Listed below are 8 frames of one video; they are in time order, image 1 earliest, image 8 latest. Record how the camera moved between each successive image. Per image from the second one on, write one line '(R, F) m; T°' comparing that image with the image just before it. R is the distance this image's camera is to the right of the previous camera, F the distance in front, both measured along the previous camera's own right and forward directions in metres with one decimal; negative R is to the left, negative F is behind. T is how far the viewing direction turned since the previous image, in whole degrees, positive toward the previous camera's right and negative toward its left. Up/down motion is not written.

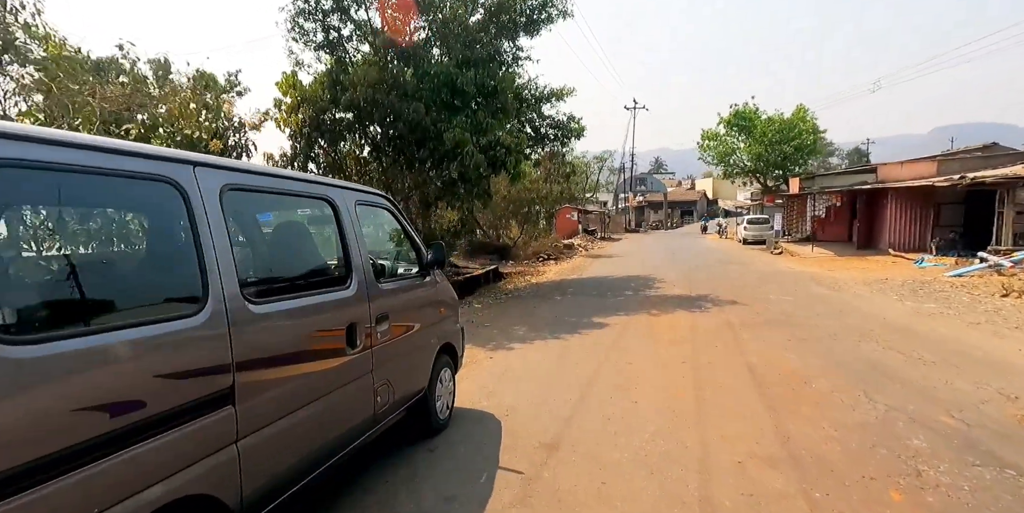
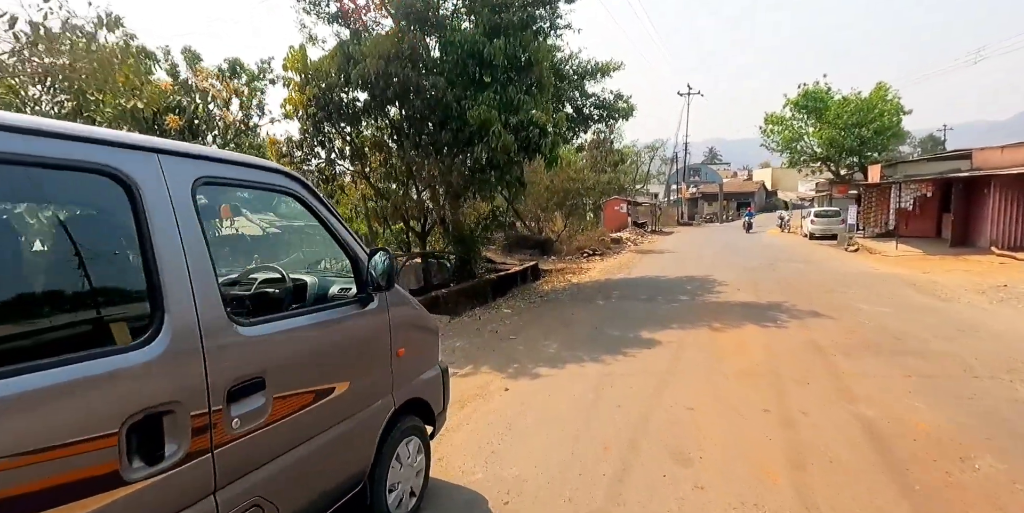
(+0.3, +1.5) m; -5°
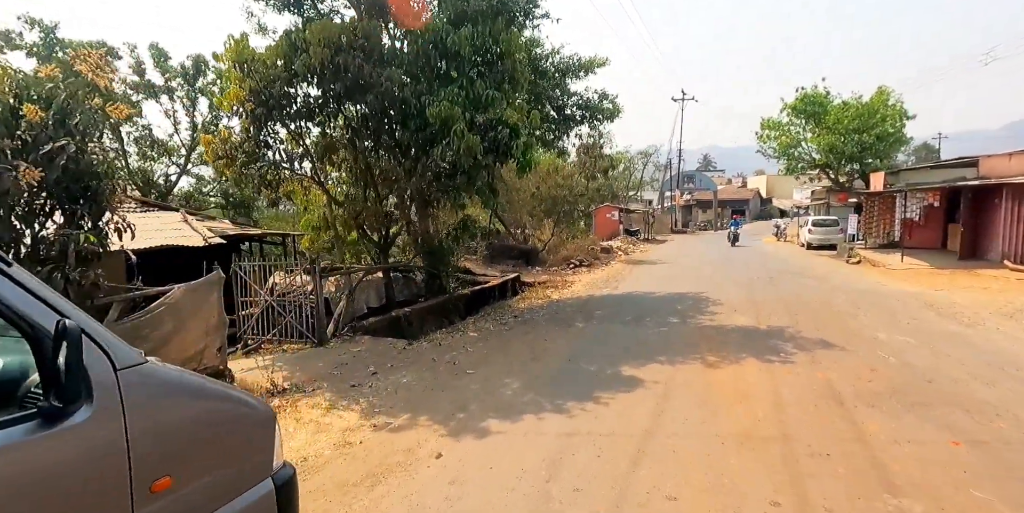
(+0.5, +1.1) m; 0°
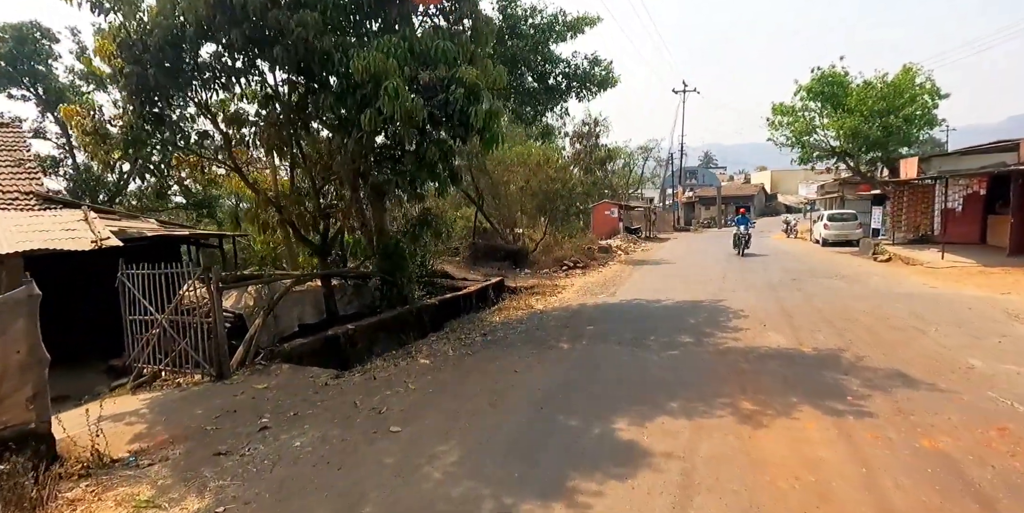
(+0.5, +2.0) m; 0°
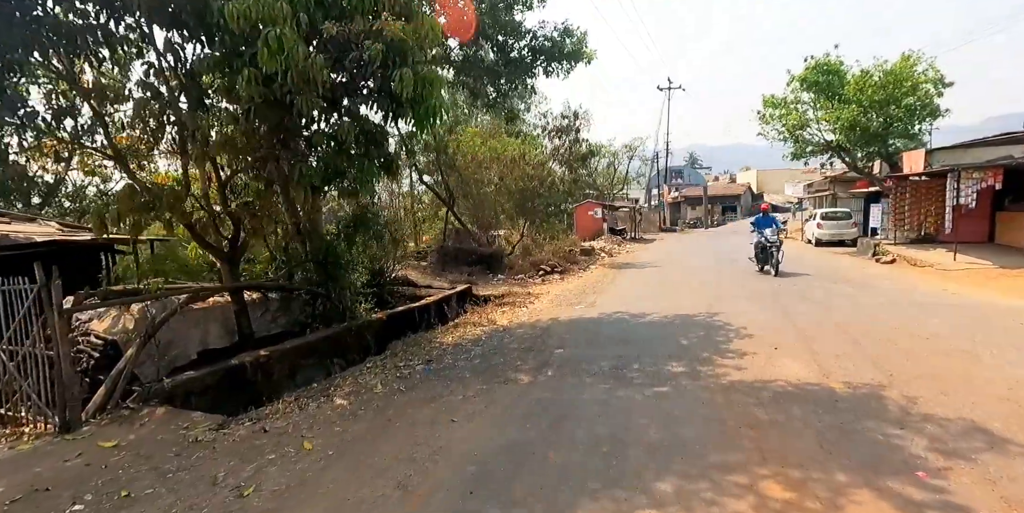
(+0.4, +1.5) m; +1°
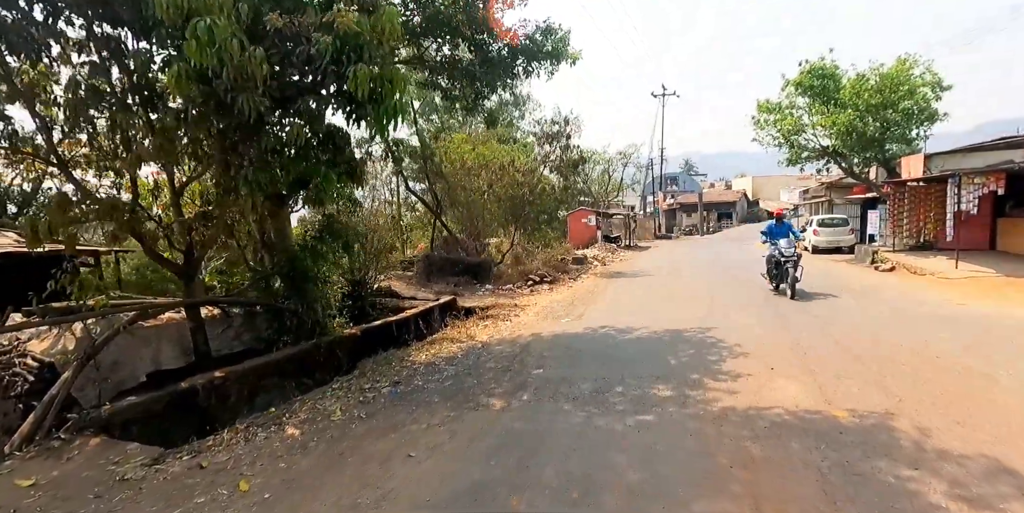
(+0.2, +0.4) m; 0°
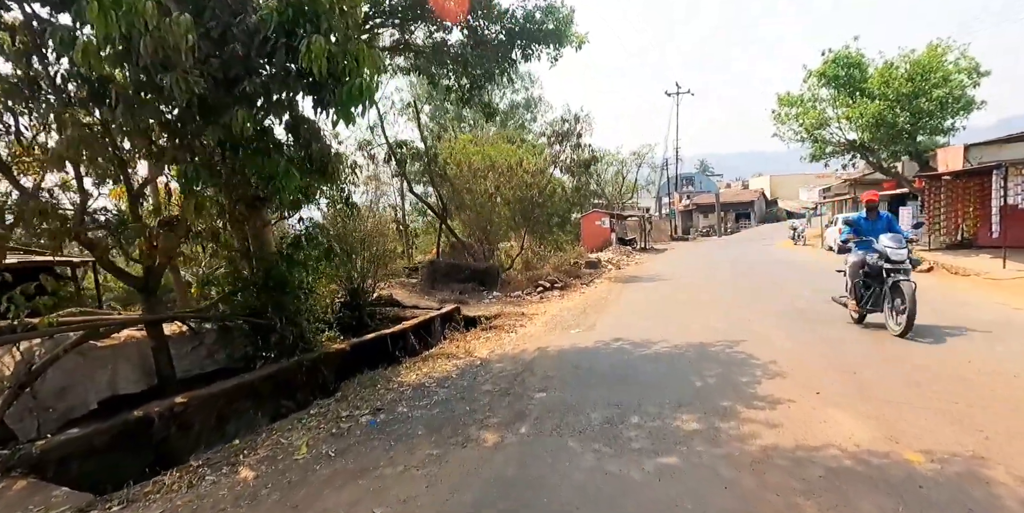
(+0.2, +0.8) m; -2°
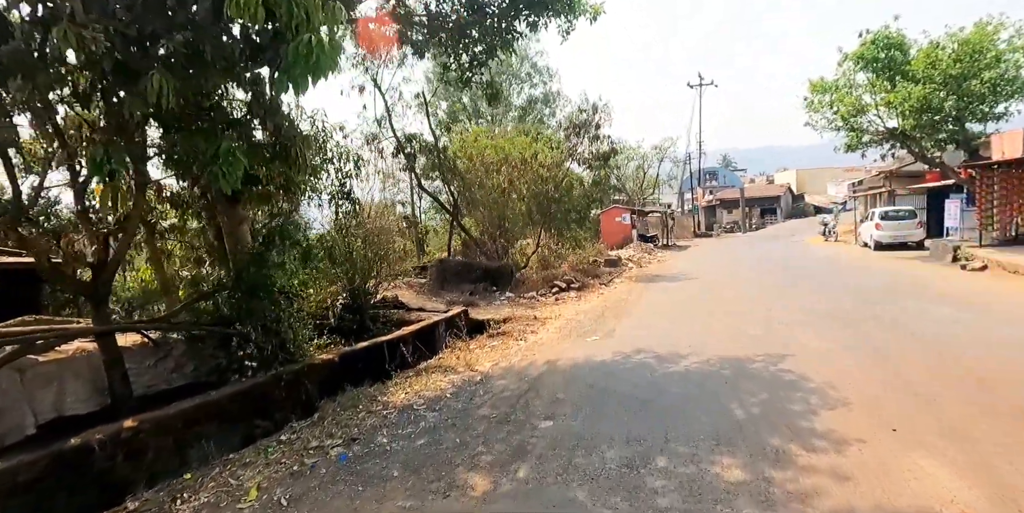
(+0.2, +0.8) m; -2°
